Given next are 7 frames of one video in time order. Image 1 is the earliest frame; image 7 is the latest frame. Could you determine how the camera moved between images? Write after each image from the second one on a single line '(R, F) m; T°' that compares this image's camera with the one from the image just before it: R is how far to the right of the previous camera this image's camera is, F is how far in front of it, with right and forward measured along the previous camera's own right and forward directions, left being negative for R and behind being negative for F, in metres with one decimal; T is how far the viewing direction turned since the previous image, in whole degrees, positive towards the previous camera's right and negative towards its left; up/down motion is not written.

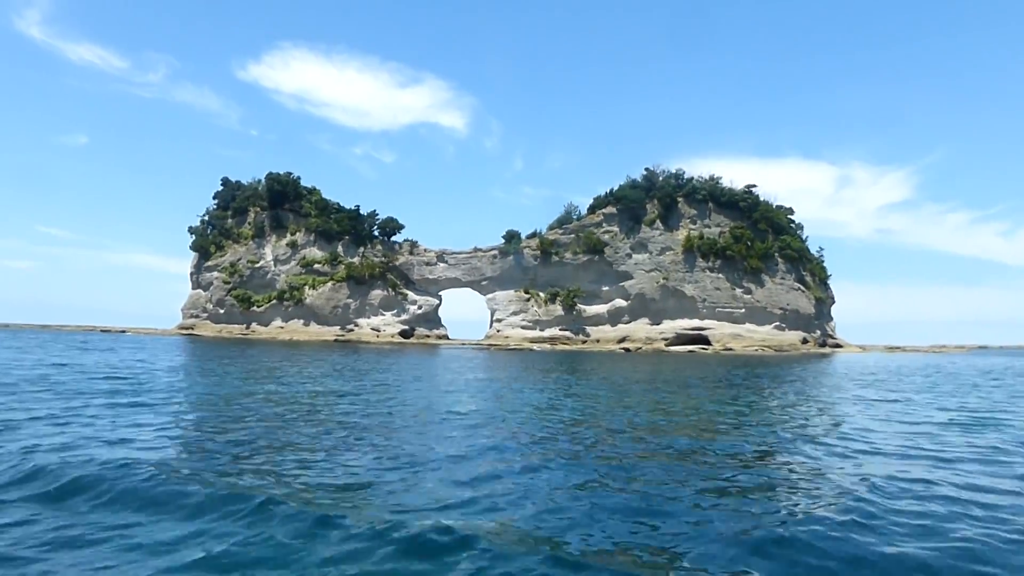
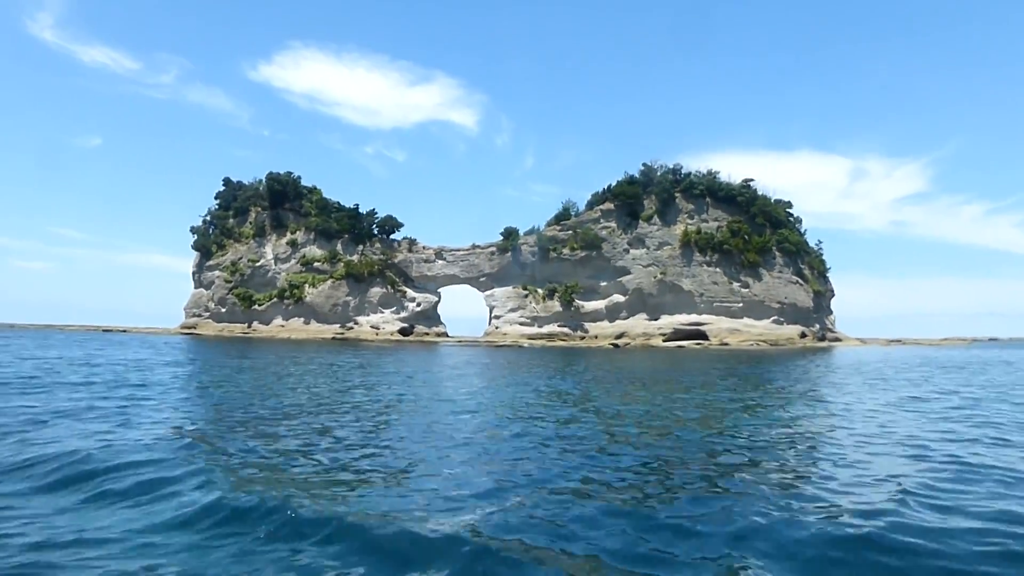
(+0.5, -0.1) m; -1°
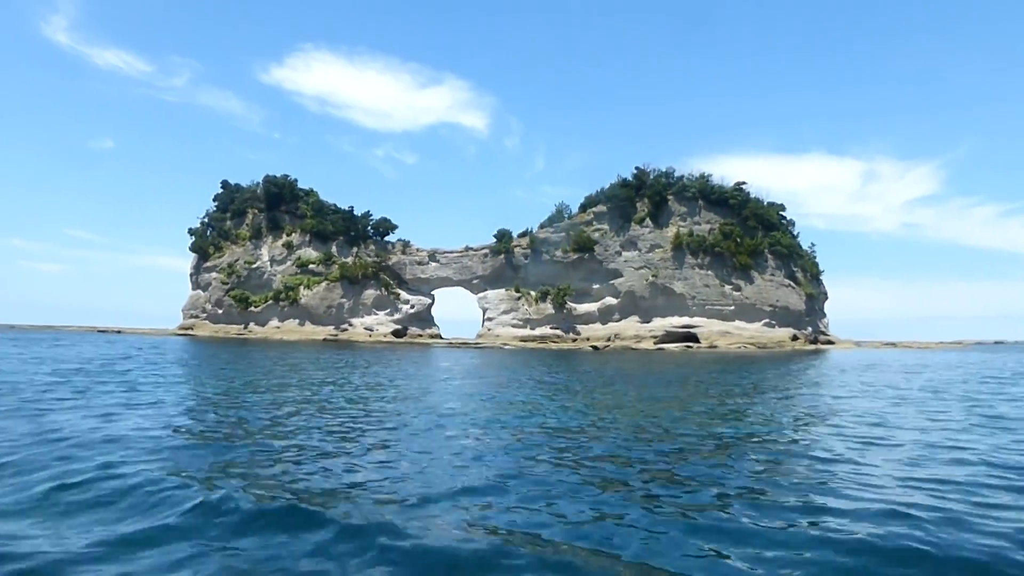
(+0.7, -0.1) m; -1°
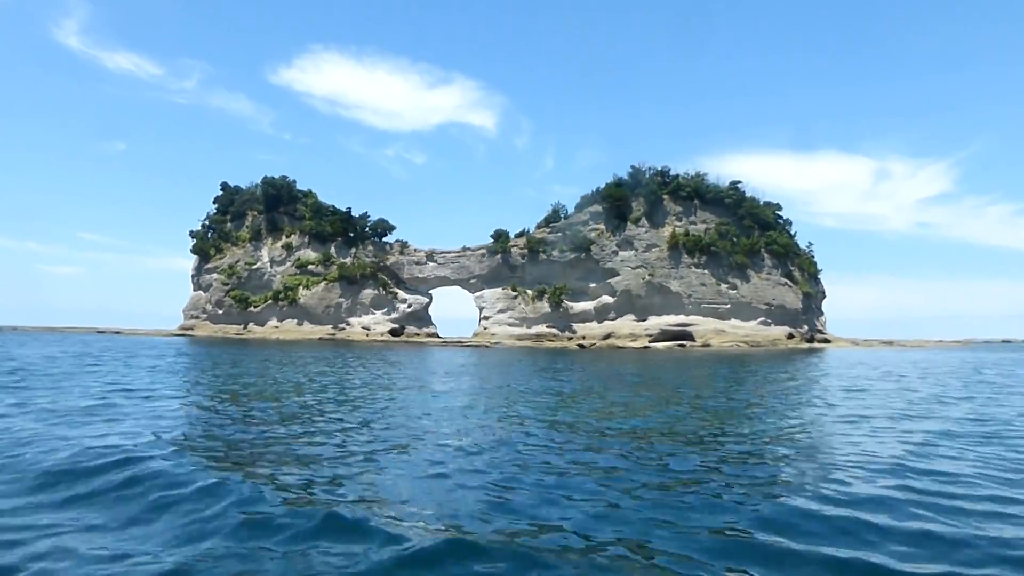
(+0.6, -0.1) m; -1°
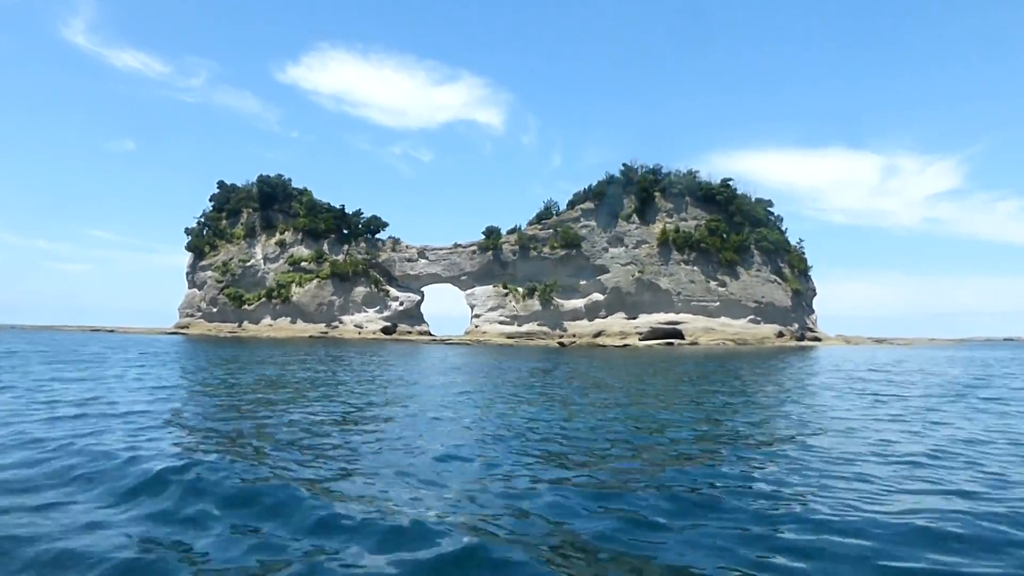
(+0.7, -0.1) m; -1°
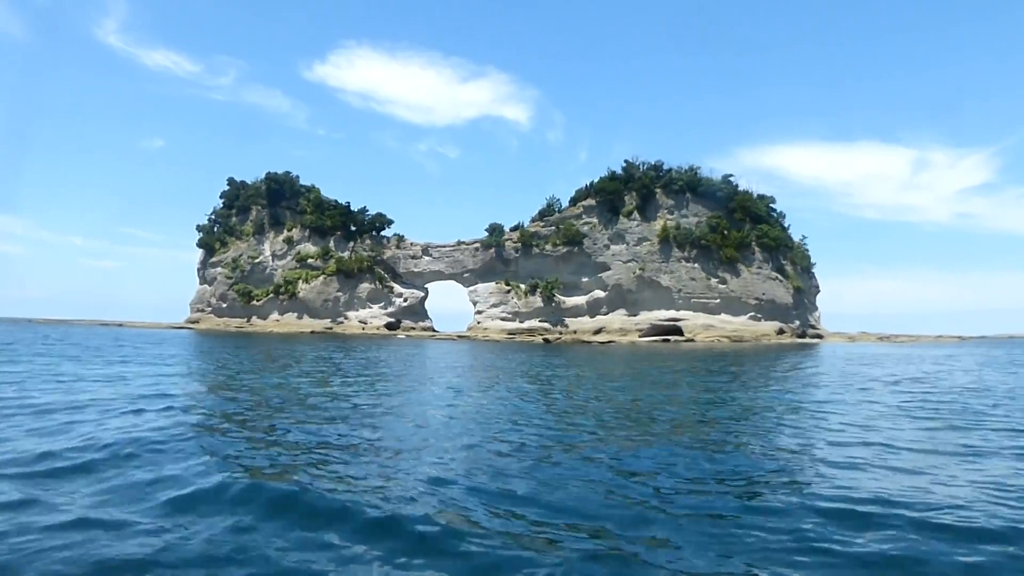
(+0.8, -0.2) m; -2°
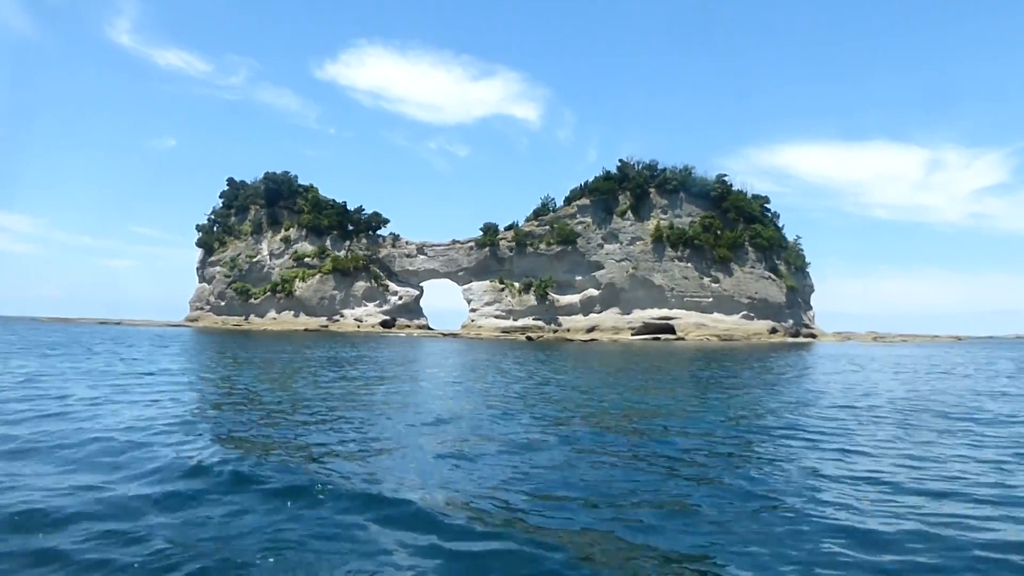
(+0.6, -0.1) m; -1°
